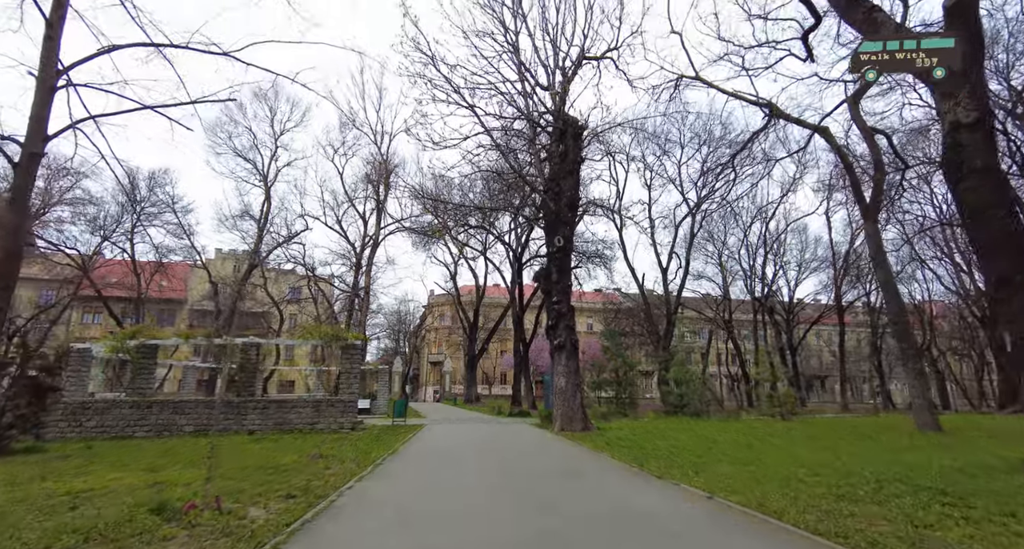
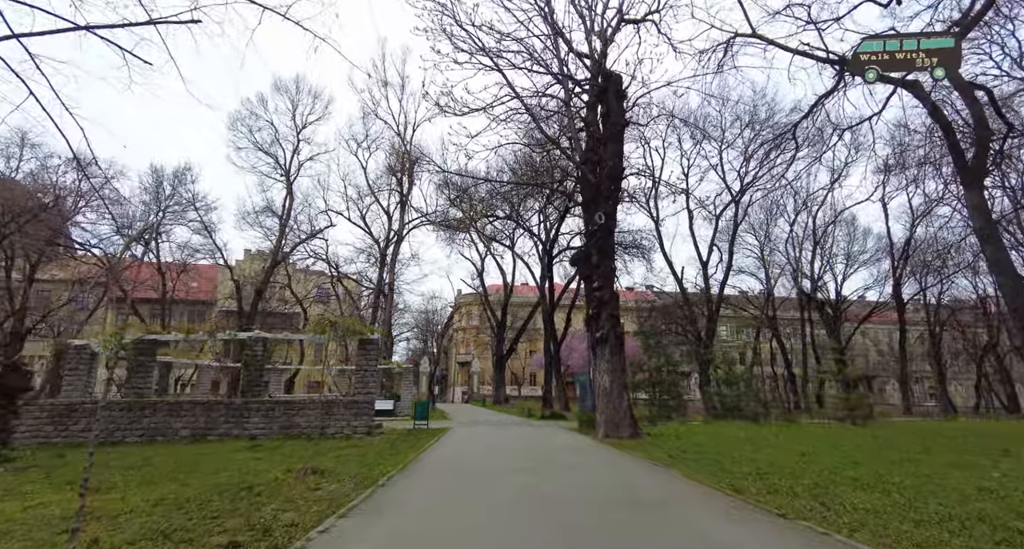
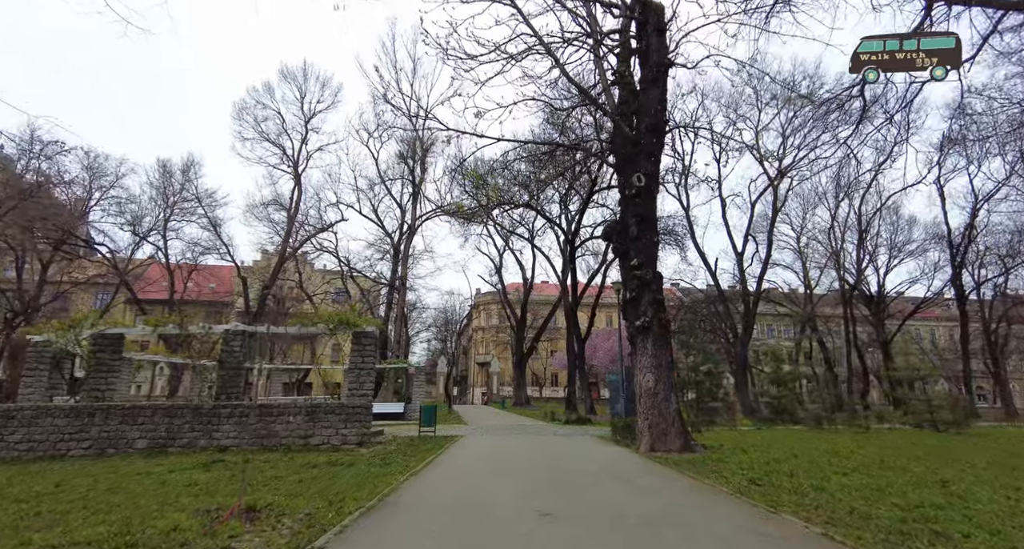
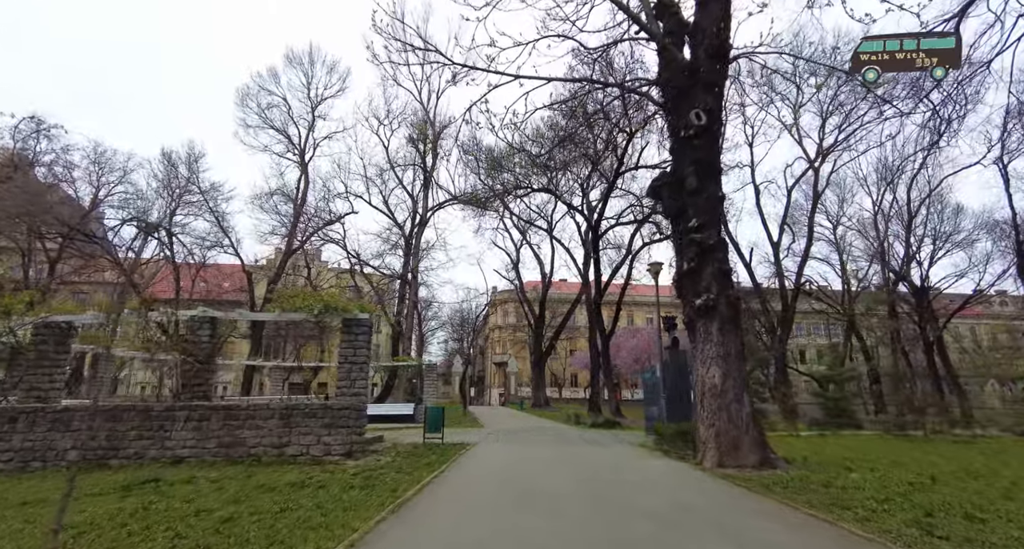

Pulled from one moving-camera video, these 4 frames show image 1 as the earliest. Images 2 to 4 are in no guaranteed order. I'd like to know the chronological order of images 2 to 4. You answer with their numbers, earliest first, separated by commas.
2, 3, 4
